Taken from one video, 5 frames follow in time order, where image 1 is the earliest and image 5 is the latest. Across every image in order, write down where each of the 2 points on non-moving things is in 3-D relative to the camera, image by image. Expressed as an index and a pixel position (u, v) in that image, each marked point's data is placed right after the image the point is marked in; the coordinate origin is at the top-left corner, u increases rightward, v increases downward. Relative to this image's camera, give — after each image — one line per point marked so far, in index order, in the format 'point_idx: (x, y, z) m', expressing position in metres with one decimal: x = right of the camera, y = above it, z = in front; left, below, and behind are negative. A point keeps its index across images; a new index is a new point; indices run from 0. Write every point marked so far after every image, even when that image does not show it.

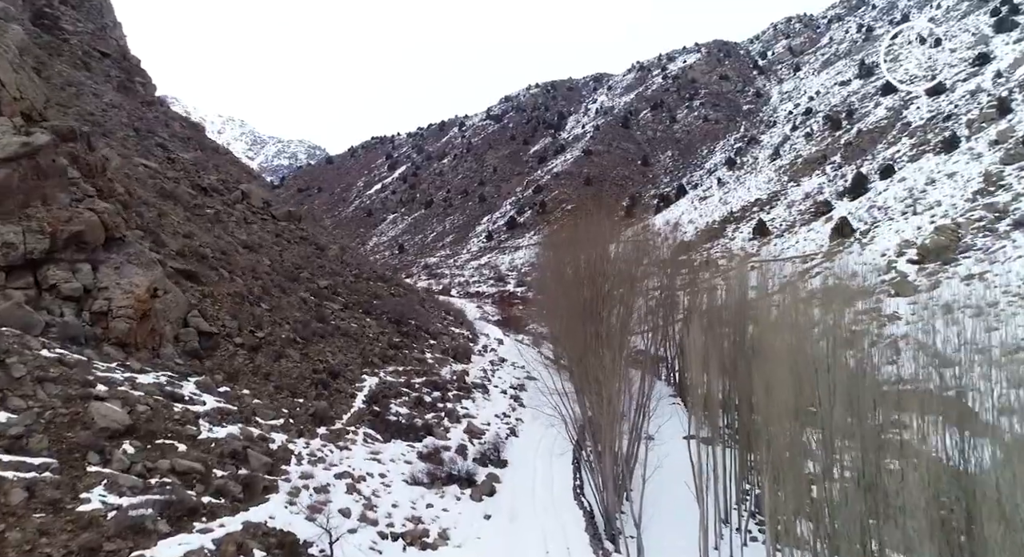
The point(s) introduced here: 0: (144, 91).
0: (-10.6, +5.4, +19.2) m
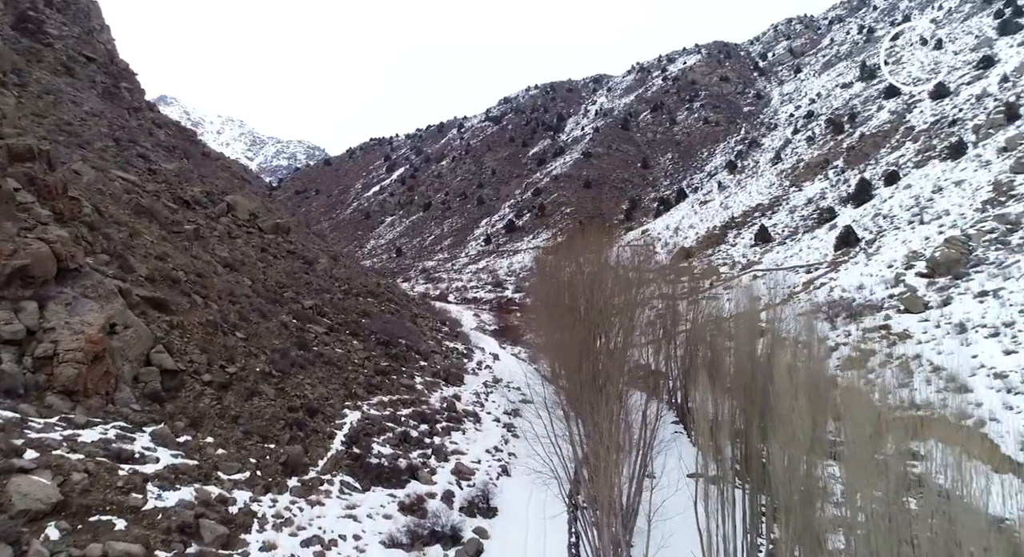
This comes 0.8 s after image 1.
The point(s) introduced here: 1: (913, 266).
0: (-10.7, +5.1, +18.7) m
1: (+9.4, +0.3, +15.6) m
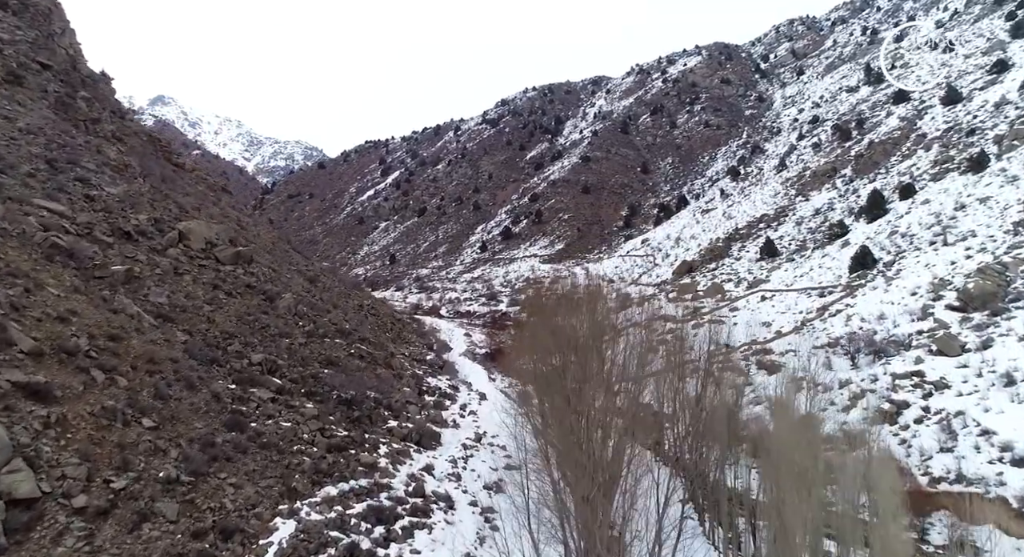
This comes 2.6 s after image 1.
0: (-11.0, +4.4, +17.2) m
1: (+9.2, -0.4, +14.2) m
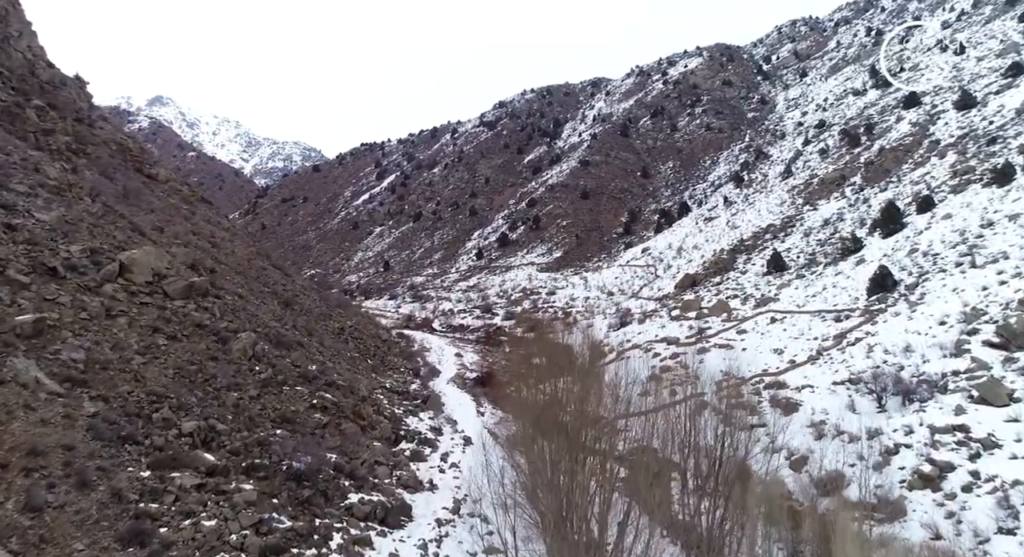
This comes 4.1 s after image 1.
0: (-11.2, +3.8, +15.8) m
1: (+8.9, -1.0, +12.8) m
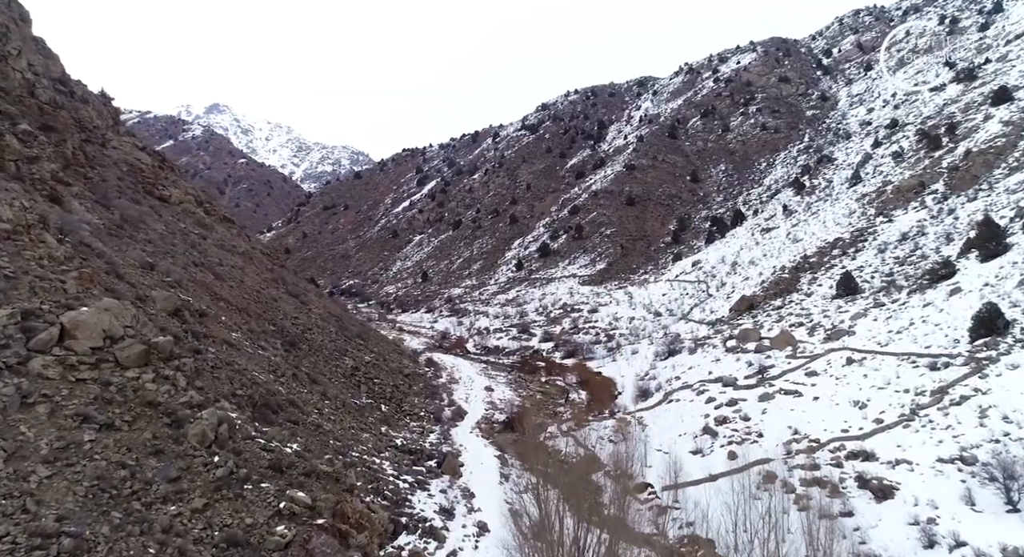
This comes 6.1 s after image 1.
0: (-10.6, +2.9, +14.4) m
1: (+9.3, -1.8, +10.0) m
